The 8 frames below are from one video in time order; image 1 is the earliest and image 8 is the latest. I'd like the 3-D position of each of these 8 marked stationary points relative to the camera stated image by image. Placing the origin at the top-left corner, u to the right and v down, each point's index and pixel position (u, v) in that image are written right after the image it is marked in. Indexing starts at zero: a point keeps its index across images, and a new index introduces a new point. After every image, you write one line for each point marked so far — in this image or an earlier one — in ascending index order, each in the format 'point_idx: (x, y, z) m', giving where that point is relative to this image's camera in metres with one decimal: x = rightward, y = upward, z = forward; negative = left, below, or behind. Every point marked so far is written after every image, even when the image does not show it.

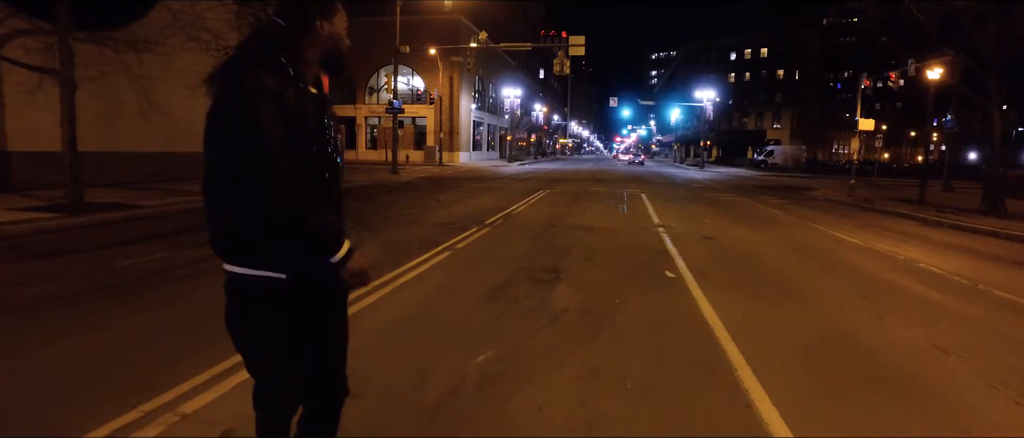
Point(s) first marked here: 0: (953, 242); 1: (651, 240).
0: (+9.5, -0.5, +14.5) m
1: (+2.6, -0.4, +12.8) m
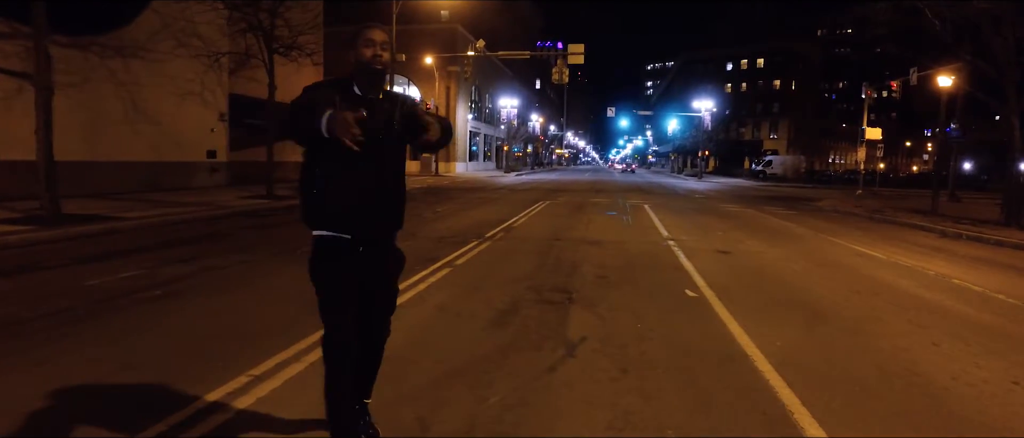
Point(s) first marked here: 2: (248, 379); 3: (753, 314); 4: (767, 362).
0: (+9.5, -0.7, +13.8) m
1: (+2.7, -0.6, +12.0) m
2: (-2.1, -1.3, +5.3) m
3: (+2.7, -1.1, +7.6) m
4: (+2.2, -1.2, +5.9) m
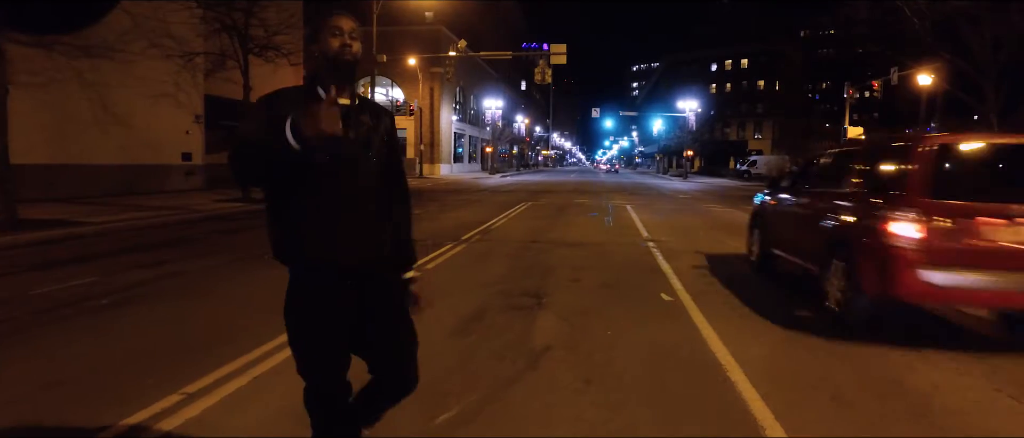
0: (+9.0, -0.7, +13.6) m
1: (+2.2, -0.6, +11.7) m
2: (-2.4, -1.3, +4.9) m
3: (+2.3, -1.1, +7.3) m
4: (+1.9, -1.3, +5.6) m
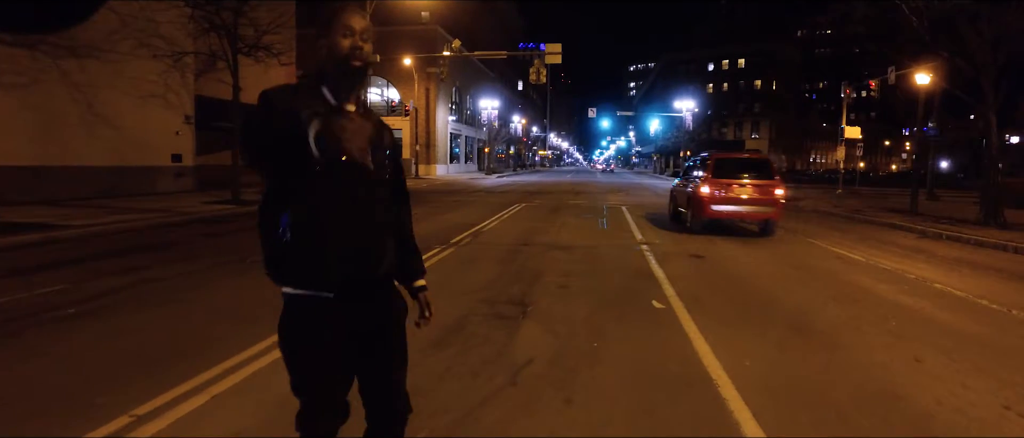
0: (+8.8, -0.7, +13.4) m
1: (+2.1, -0.7, +11.4) m
2: (-2.6, -1.4, +4.6) m
3: (+2.2, -1.1, +7.0) m
4: (+1.7, -1.3, +5.3) m
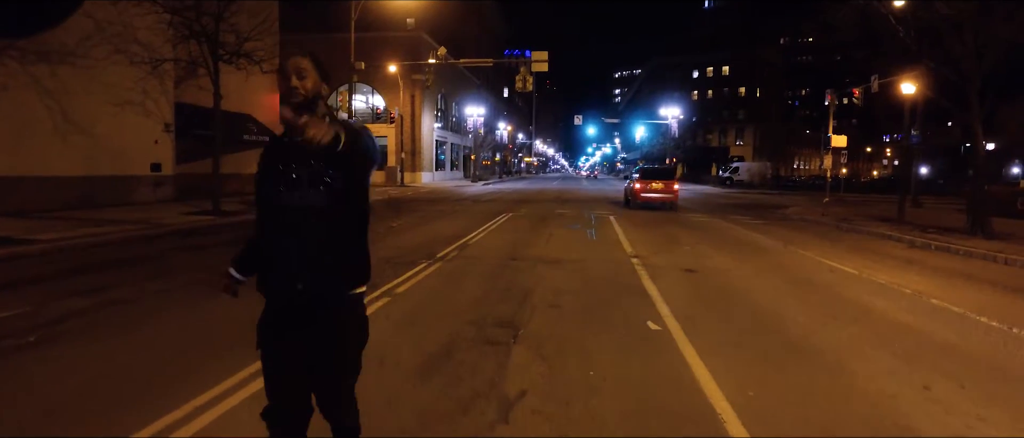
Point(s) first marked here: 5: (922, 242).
0: (+8.6, -1.0, +13.2) m
1: (+1.9, -0.9, +11.1) m
2: (-2.6, -1.5, +4.2) m
3: (+2.1, -1.3, +6.7) m
4: (+1.6, -1.5, +5.0) m
5: (+10.5, -0.6, +17.4) m
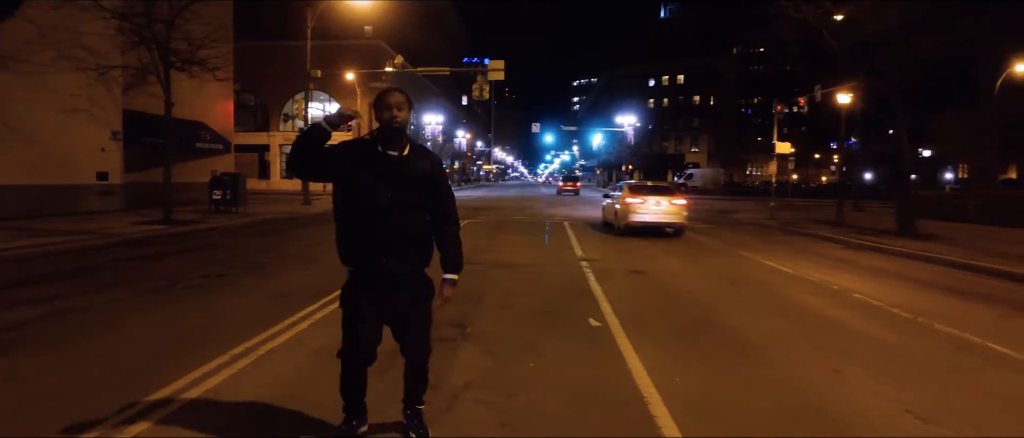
0: (+7.7, -1.0, +14.0) m
1: (+1.1, -1.0, +11.6) m
2: (-3.0, -1.6, +4.4) m
3: (+1.5, -1.3, +7.2) m
4: (+1.2, -1.5, +5.4) m
5: (+9.3, -0.7, +18.3) m
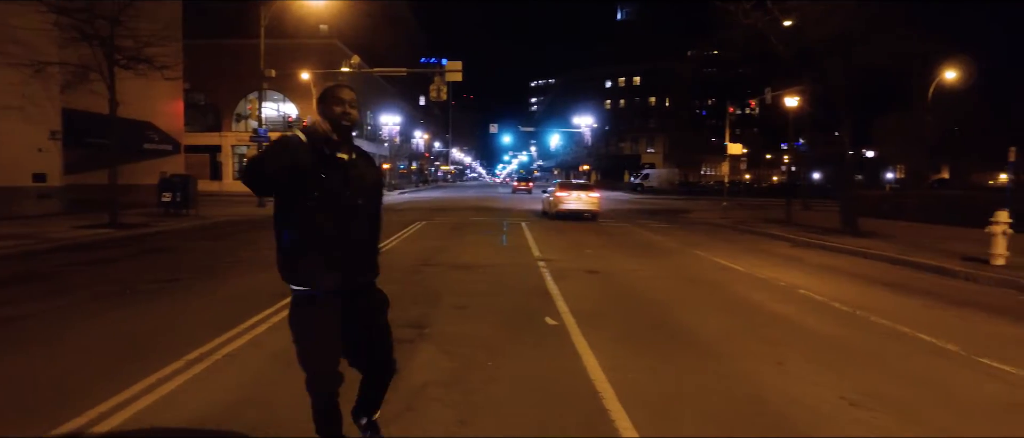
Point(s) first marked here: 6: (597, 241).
0: (+6.8, -1.0, +14.6) m
1: (+0.3, -1.0, +11.7) m
2: (-3.3, -1.6, +4.3) m
3: (+1.1, -1.3, +7.4) m
4: (+0.9, -1.5, +5.6) m
5: (+8.2, -0.6, +19.0) m
6: (+2.4, -0.6, +18.9) m
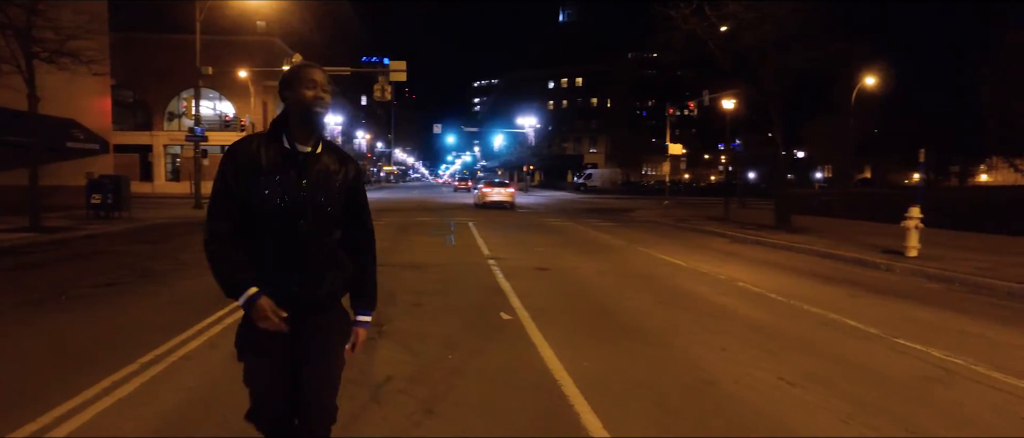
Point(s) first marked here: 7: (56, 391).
0: (+5.7, -0.9, +15.4) m
1: (-0.5, -1.0, +12.0) m
2: (-3.5, -1.6, +4.3) m
3: (+0.6, -1.3, +7.7) m
4: (+0.5, -1.5, +5.9) m
5: (+6.7, -0.6, +19.8) m
6: (+0.9, -0.6, +19.3) m
7: (-4.2, -1.5, +6.3) m
